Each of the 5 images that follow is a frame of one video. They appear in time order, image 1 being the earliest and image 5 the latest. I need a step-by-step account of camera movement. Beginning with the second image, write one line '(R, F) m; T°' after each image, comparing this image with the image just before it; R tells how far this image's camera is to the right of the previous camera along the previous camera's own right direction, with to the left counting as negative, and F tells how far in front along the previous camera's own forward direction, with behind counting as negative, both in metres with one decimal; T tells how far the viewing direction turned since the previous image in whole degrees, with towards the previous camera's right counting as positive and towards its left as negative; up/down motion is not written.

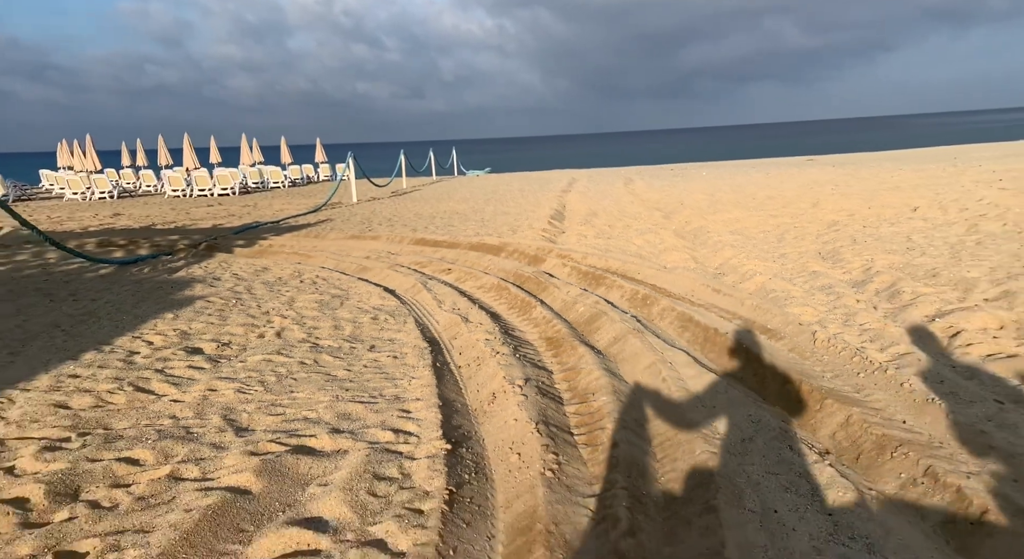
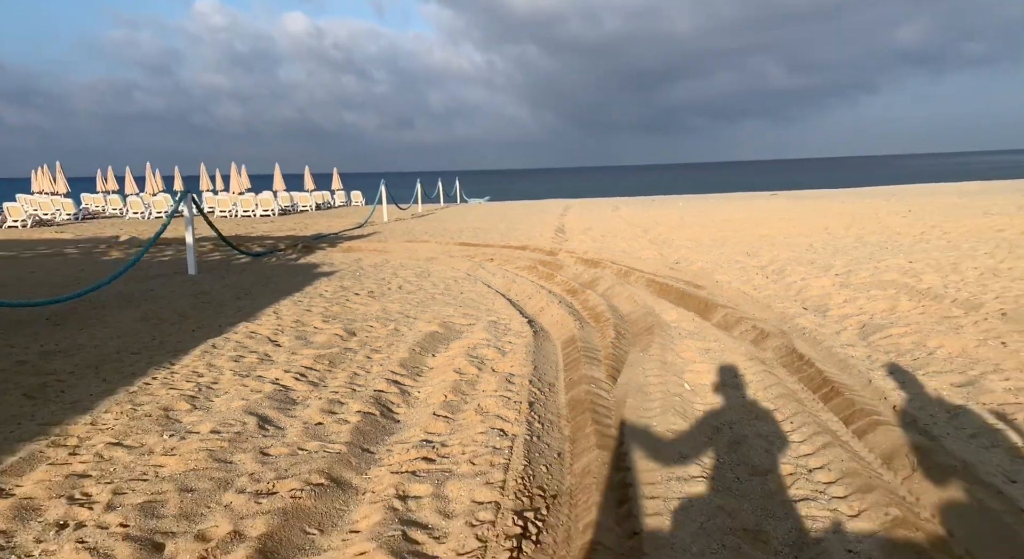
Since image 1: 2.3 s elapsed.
(-0.6, -3.3) m; +1°
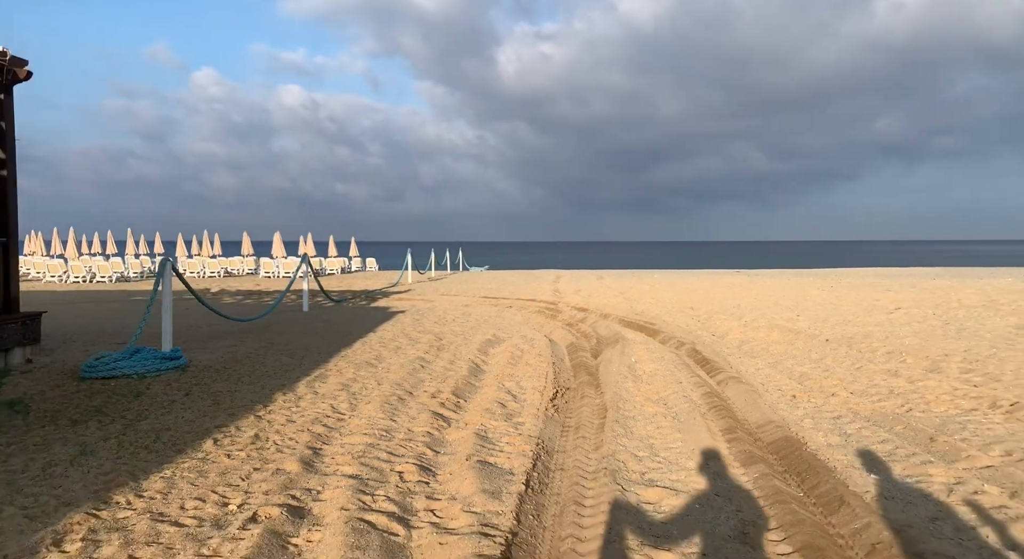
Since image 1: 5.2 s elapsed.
(-0.6, -4.2) m; +1°
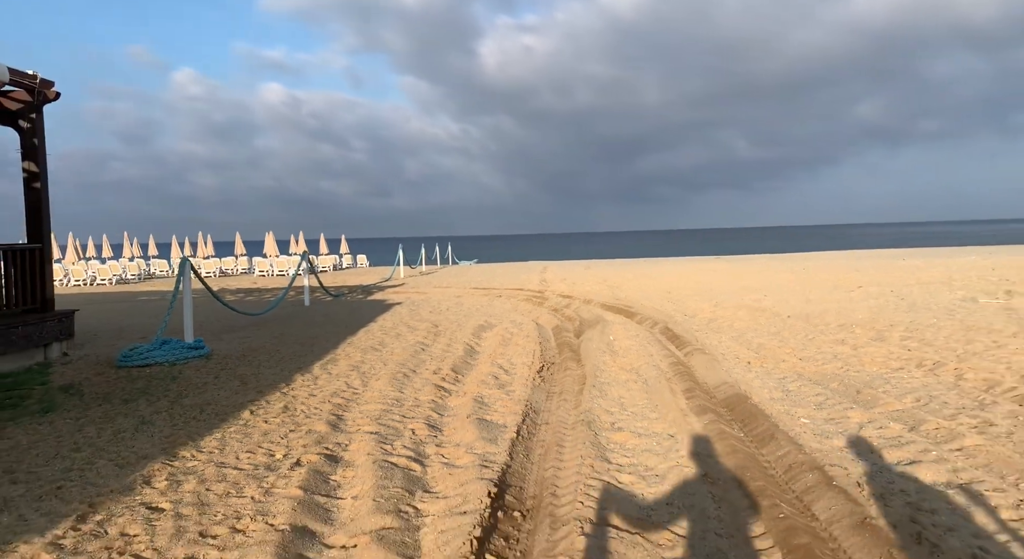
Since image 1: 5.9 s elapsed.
(0.0, -0.9) m; +1°
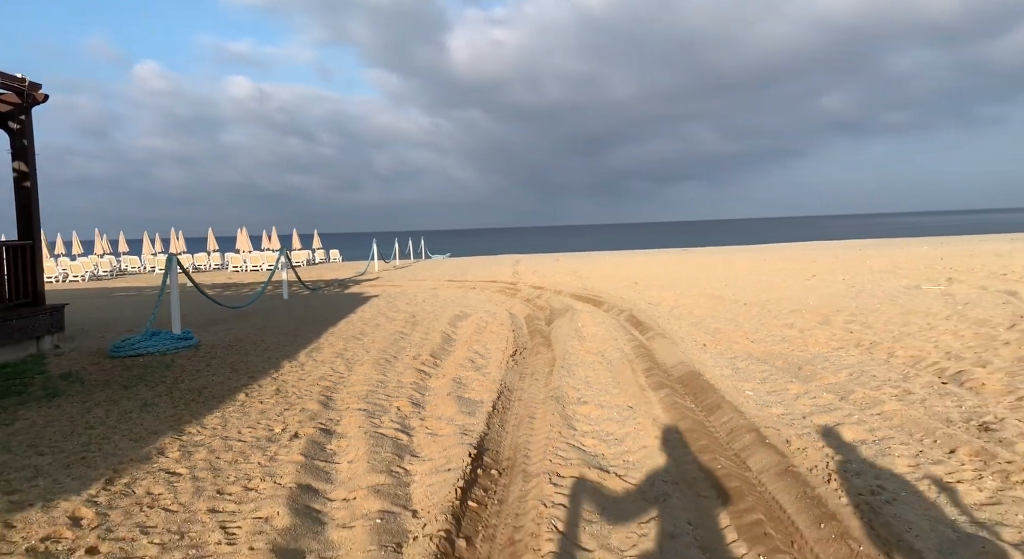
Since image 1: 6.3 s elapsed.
(0.0, -0.6) m; +2°
